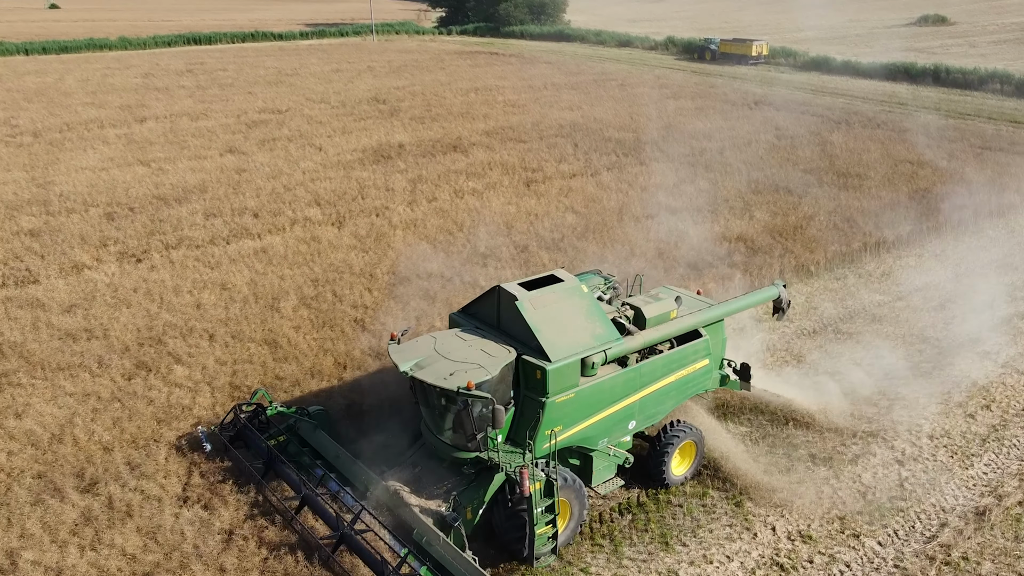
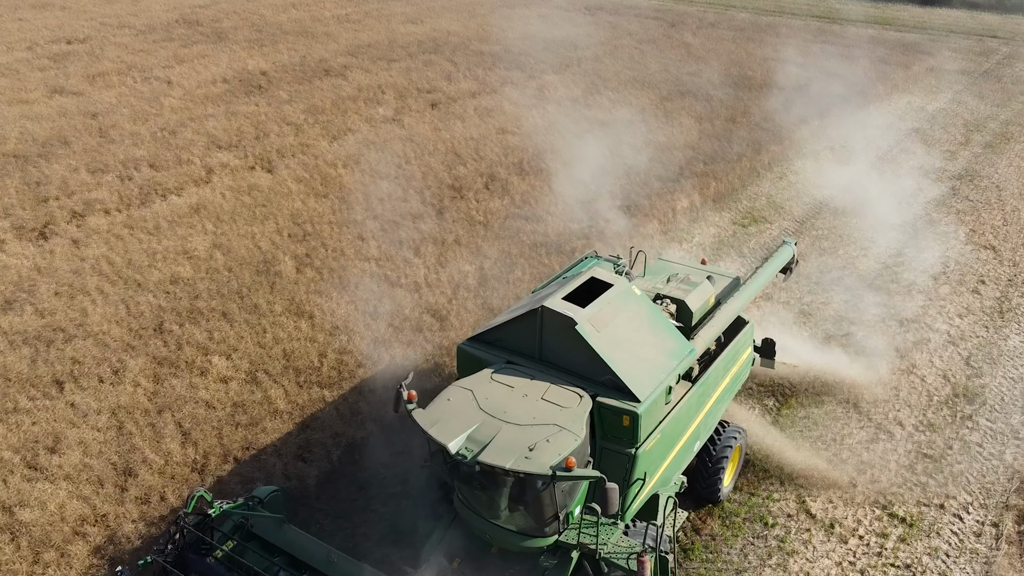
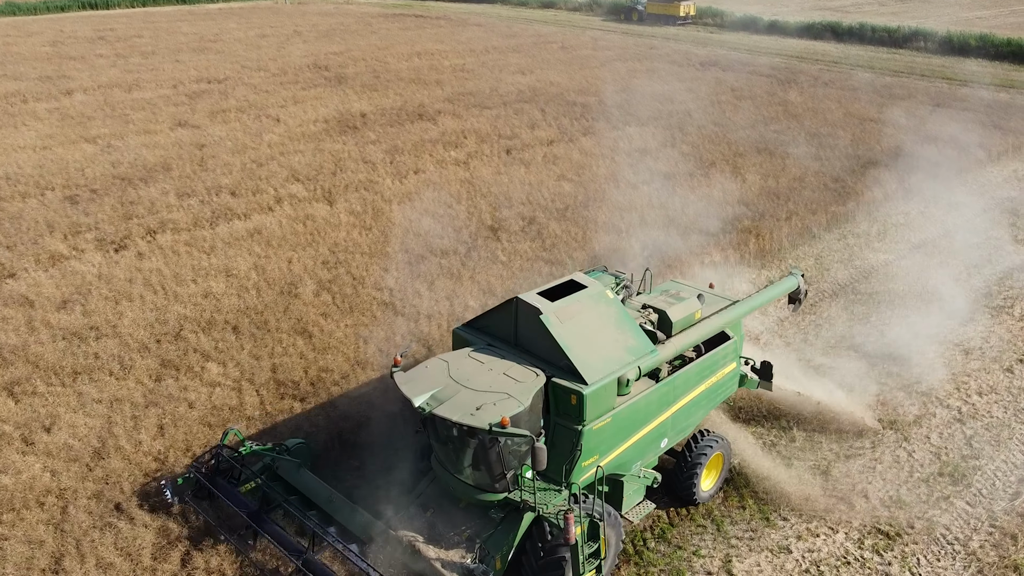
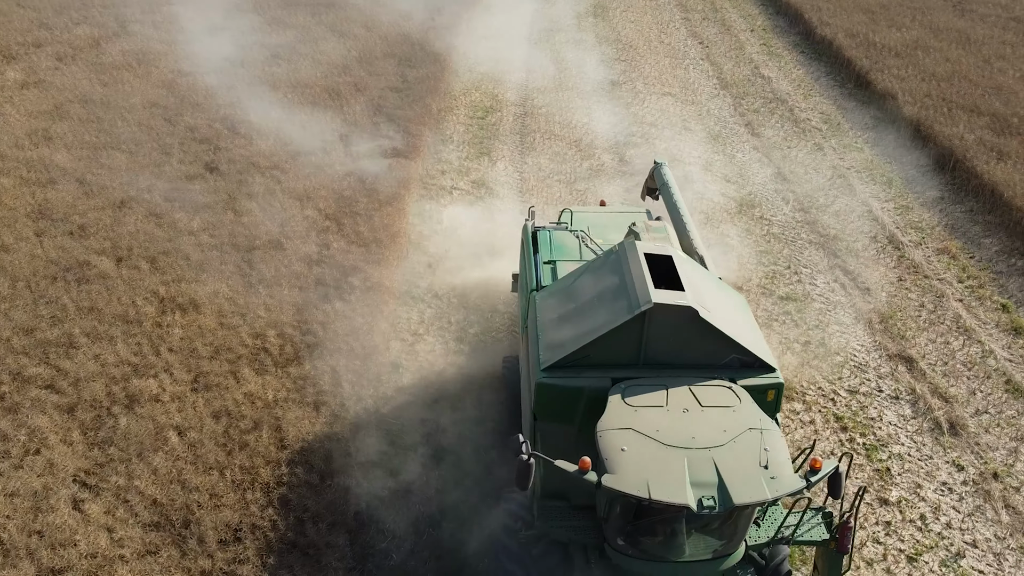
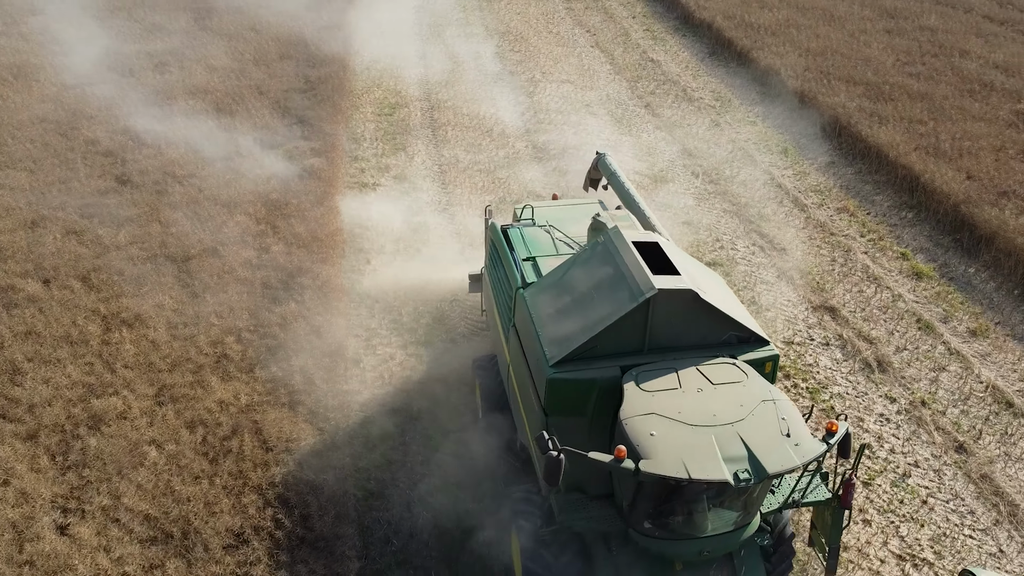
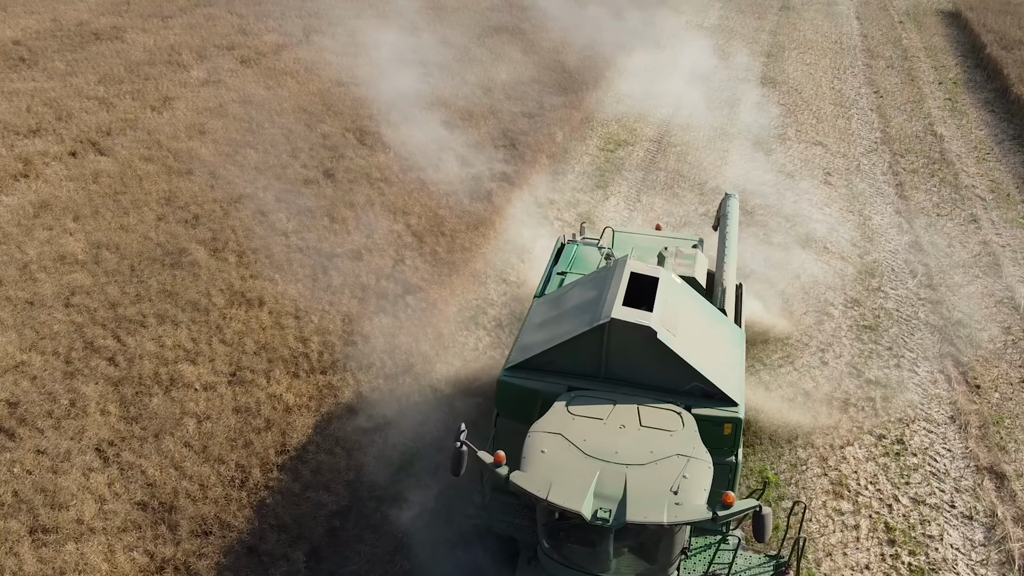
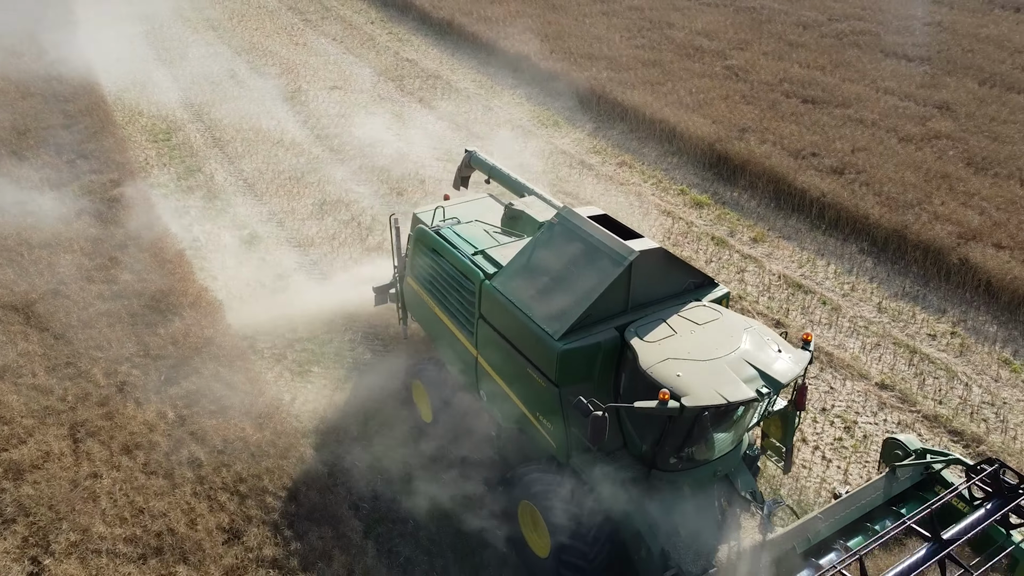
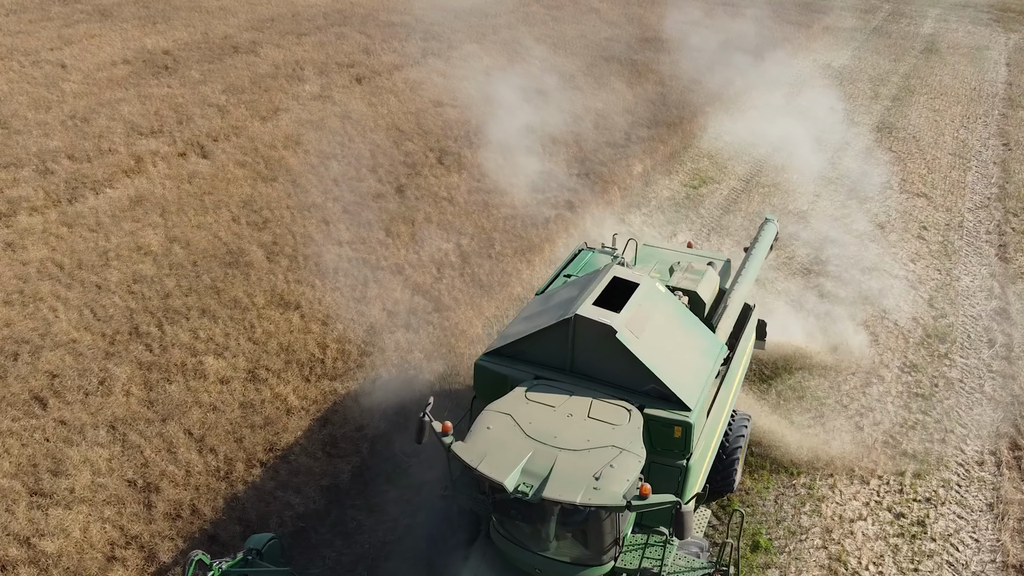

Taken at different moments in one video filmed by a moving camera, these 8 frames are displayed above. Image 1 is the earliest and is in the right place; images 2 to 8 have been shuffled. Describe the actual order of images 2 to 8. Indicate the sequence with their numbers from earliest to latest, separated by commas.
3, 2, 8, 6, 4, 5, 7
